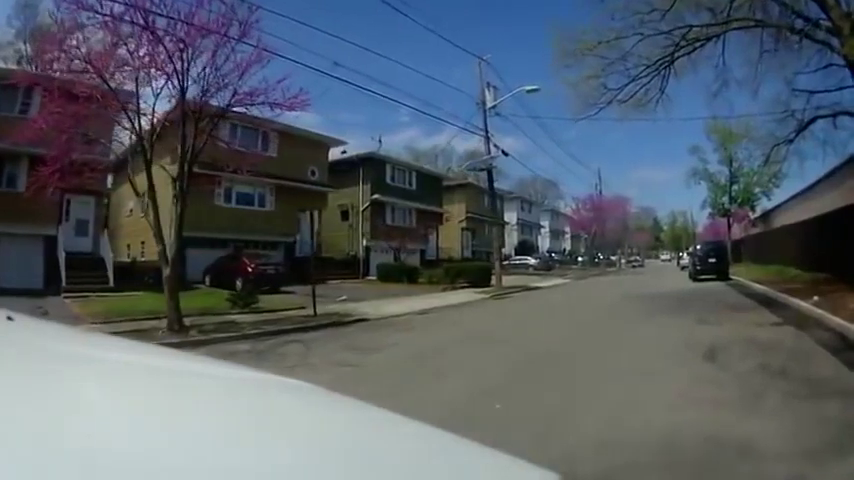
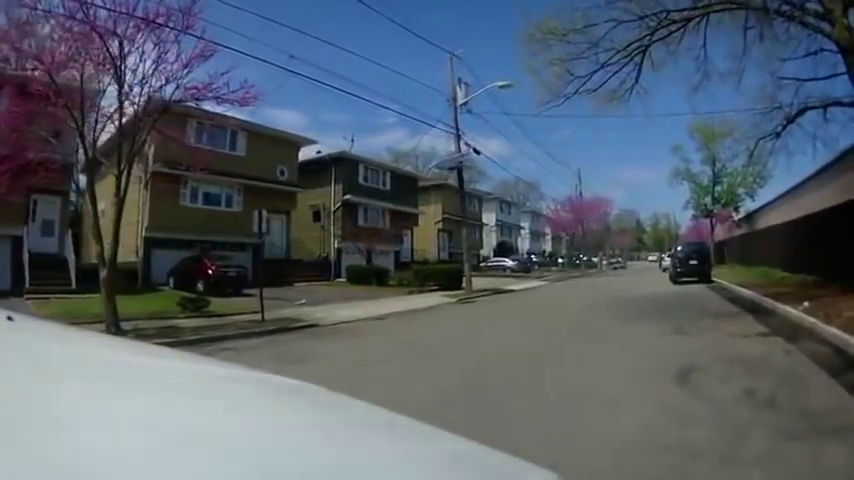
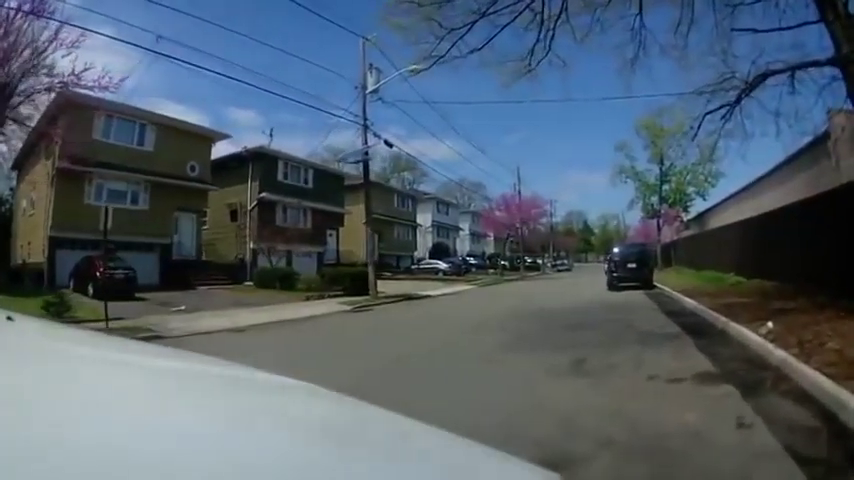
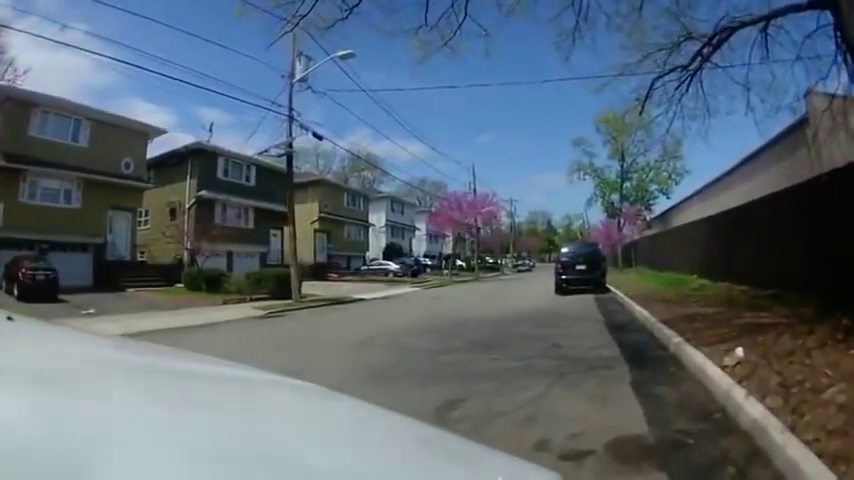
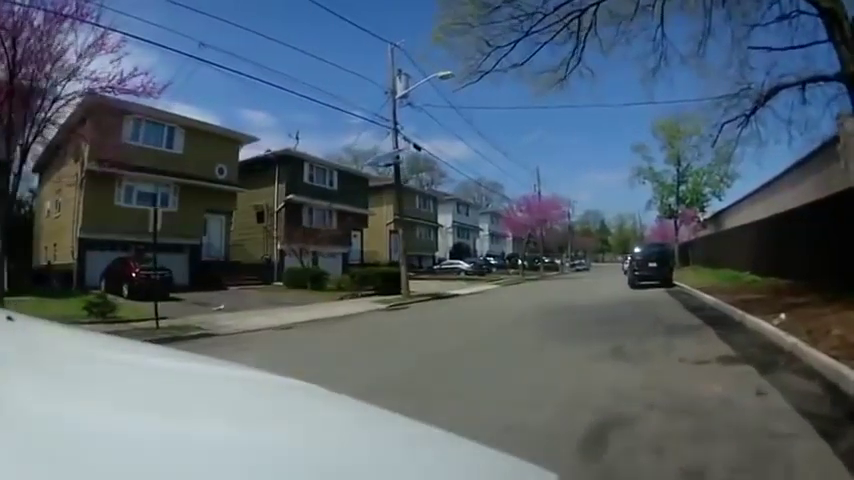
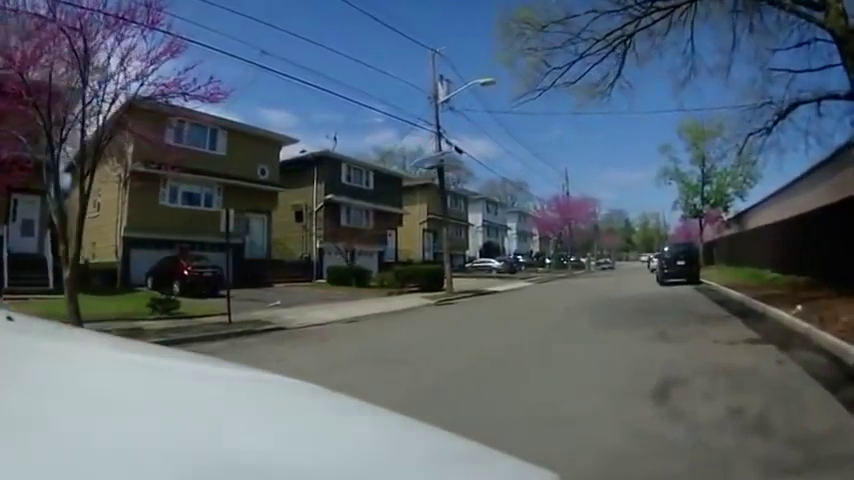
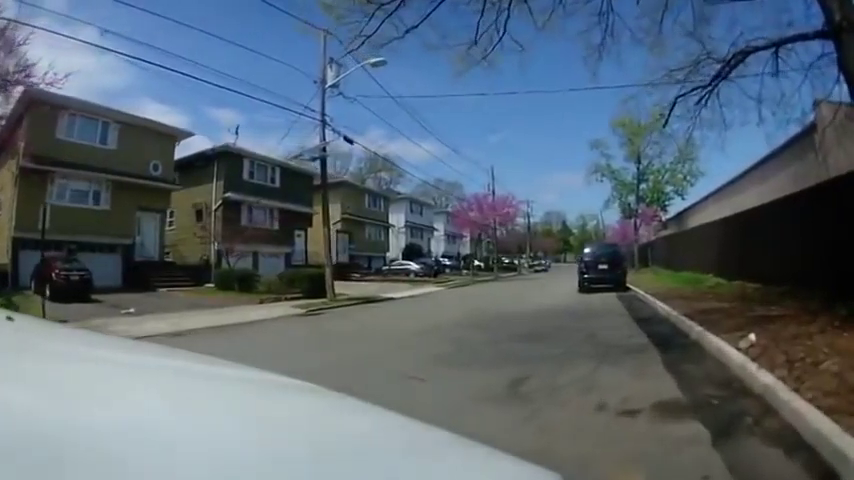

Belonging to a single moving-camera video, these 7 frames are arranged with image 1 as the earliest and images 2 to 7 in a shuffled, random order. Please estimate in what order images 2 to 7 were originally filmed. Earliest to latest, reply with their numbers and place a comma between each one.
2, 6, 5, 3, 7, 4
